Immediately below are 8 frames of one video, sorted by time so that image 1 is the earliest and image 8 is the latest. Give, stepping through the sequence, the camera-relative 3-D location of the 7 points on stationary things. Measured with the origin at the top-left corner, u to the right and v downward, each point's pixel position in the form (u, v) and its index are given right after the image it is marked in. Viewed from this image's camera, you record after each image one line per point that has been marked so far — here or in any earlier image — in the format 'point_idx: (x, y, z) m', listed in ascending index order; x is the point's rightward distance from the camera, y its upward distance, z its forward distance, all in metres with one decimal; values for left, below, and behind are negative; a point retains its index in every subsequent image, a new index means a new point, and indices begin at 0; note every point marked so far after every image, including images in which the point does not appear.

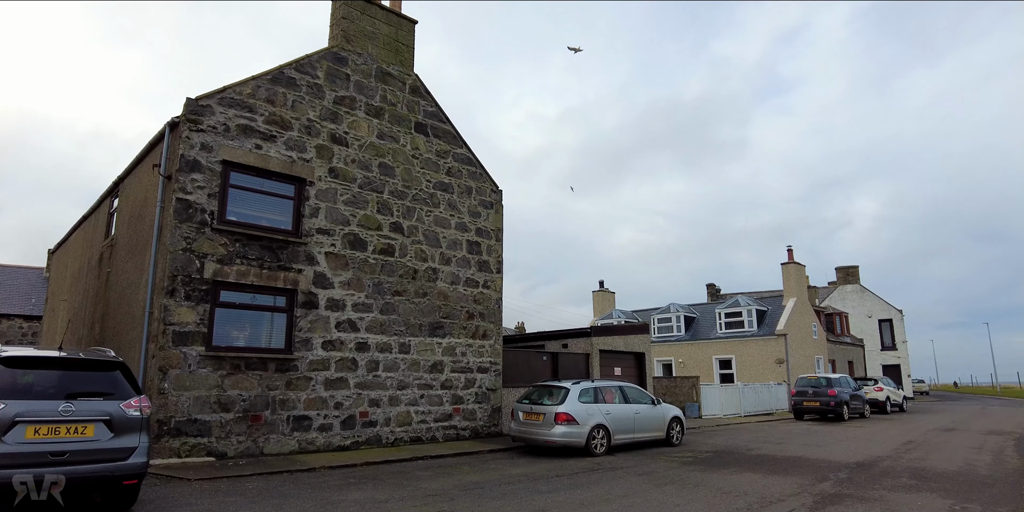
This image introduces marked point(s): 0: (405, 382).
0: (-2.0, -2.3, +12.2) m
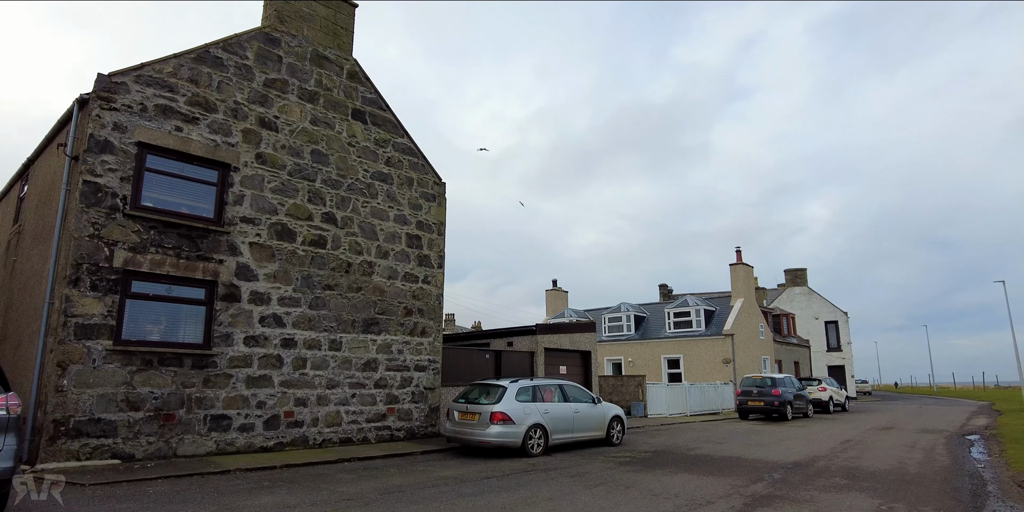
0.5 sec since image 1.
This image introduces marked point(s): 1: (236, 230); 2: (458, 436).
0: (-3.1, -2.2, +11.7) m
1: (-4.4, +0.4, +10.7) m
2: (-0.9, -3.0, +11.1) m
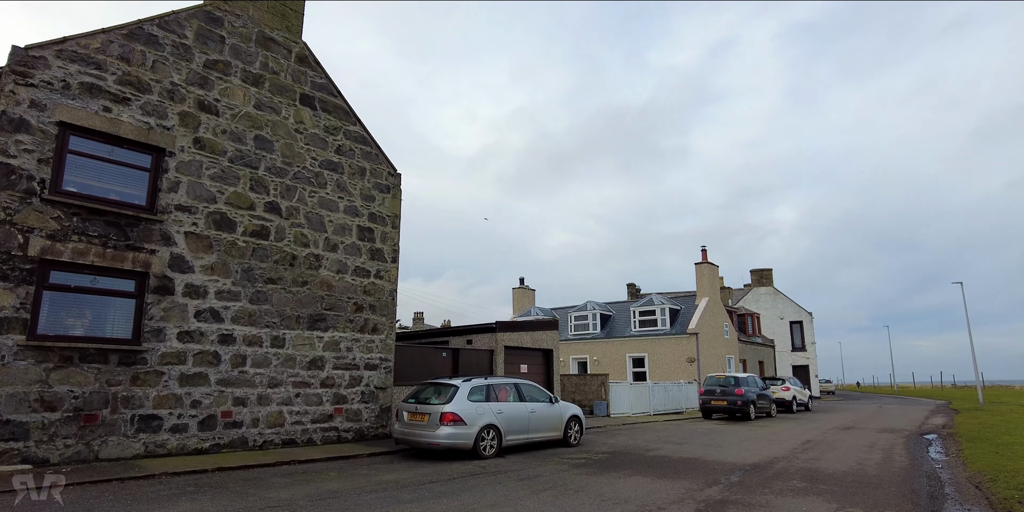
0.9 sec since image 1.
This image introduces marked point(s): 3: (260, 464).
0: (-3.9, -2.0, +11.1) m
1: (-5.1, +0.6, +10.0) m
2: (-1.7, -2.9, +10.6) m
3: (-3.6, -2.9, +9.6) m
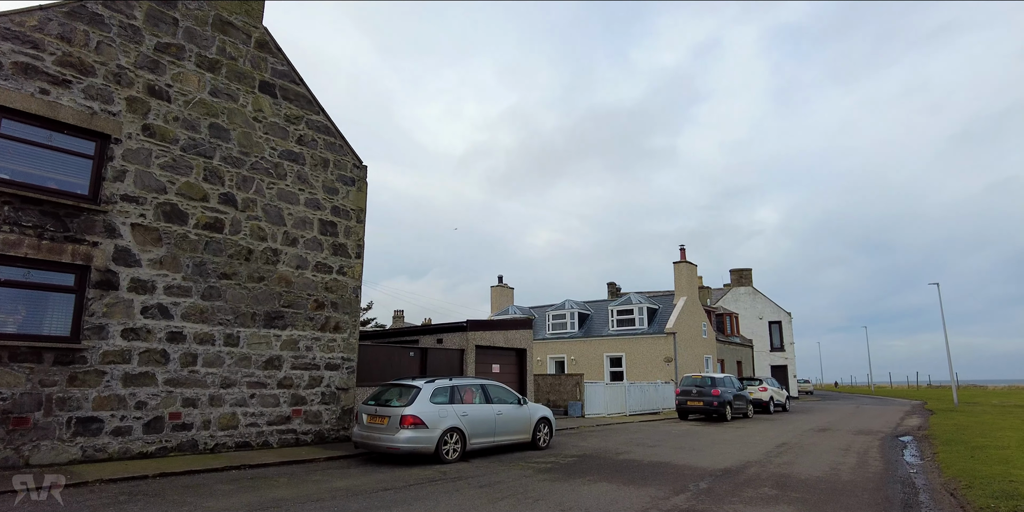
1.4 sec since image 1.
0: (-4.4, -1.9, +10.6) m
1: (-5.6, +0.7, +9.5) m
2: (-2.2, -2.8, +10.2) m
3: (-4.1, -2.9, +9.1) m
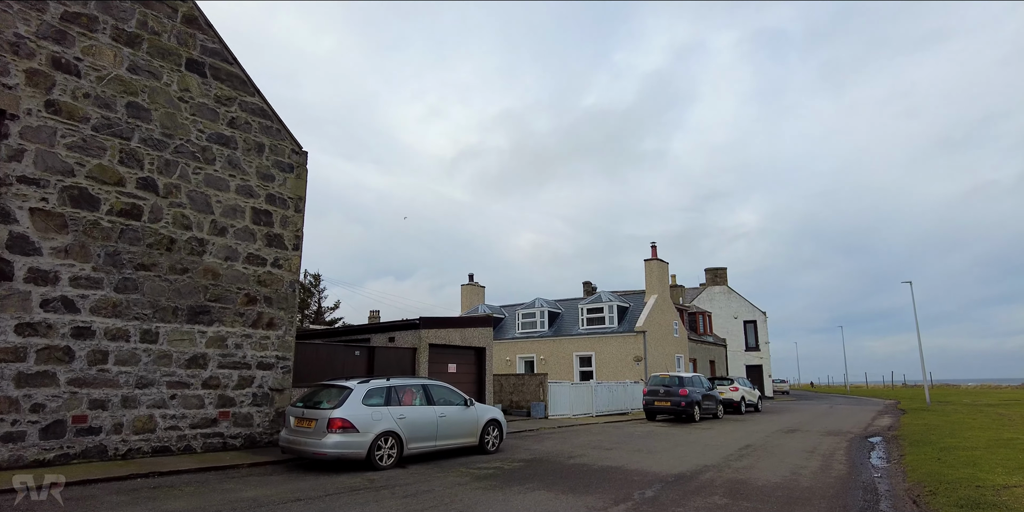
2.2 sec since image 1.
0: (-5.3, -1.8, +9.8) m
1: (-6.4, +0.8, +8.6) m
2: (-3.1, -2.6, +9.4) m
3: (-4.9, -2.7, +8.2) m
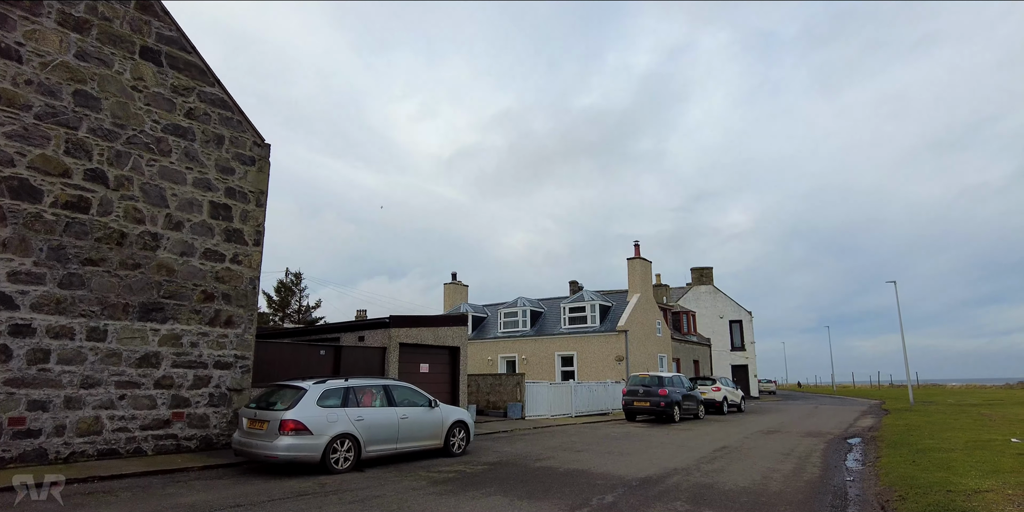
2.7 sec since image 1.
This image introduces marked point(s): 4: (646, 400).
0: (-5.8, -1.7, +9.3) m
1: (-6.9, +0.9, +8.2) m
2: (-3.6, -2.6, +9.0) m
3: (-5.4, -2.6, +7.8) m
4: (+3.9, -4.1, +19.4) m
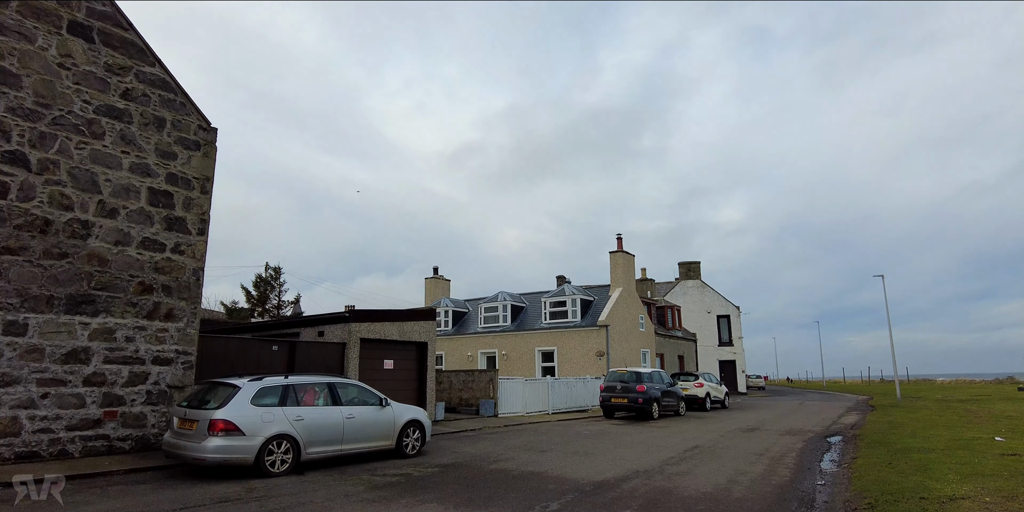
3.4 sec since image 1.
0: (-6.4, -1.6, +8.7) m
1: (-7.5, +1.0, +7.5) m
2: (-4.2, -2.4, +8.4) m
3: (-6.0, -2.5, +7.1) m
4: (+3.1, -3.9, +18.8) m
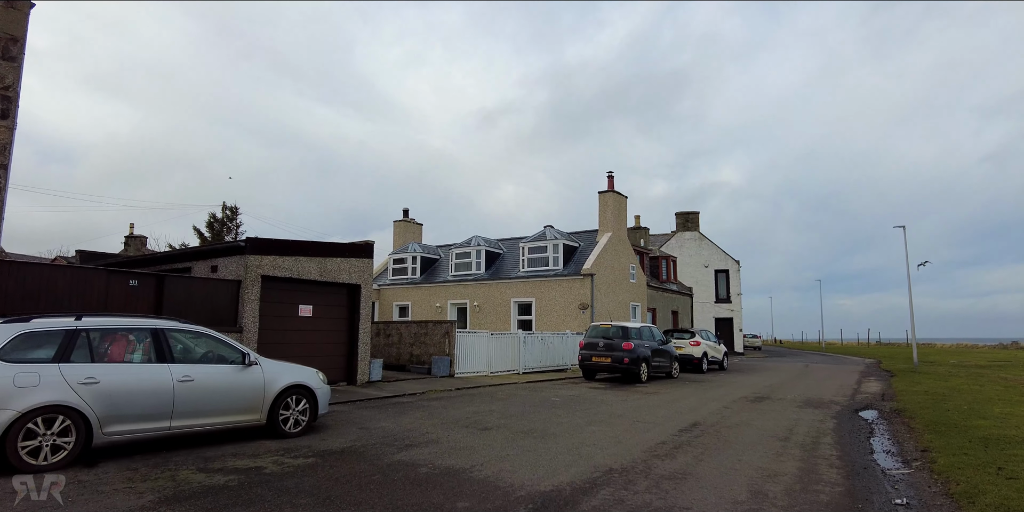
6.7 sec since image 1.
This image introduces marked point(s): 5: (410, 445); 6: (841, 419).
0: (-7.2, -0.4, +5.5) m
1: (-8.2, +2.1, +4.1) m
2: (-5.0, -1.4, +5.2) m
3: (-6.8, -1.5, +4.0) m
4: (+2.2, -2.3, +15.8) m
5: (-1.0, -2.0, +7.0) m
6: (+5.1, -2.5, +10.4) m
